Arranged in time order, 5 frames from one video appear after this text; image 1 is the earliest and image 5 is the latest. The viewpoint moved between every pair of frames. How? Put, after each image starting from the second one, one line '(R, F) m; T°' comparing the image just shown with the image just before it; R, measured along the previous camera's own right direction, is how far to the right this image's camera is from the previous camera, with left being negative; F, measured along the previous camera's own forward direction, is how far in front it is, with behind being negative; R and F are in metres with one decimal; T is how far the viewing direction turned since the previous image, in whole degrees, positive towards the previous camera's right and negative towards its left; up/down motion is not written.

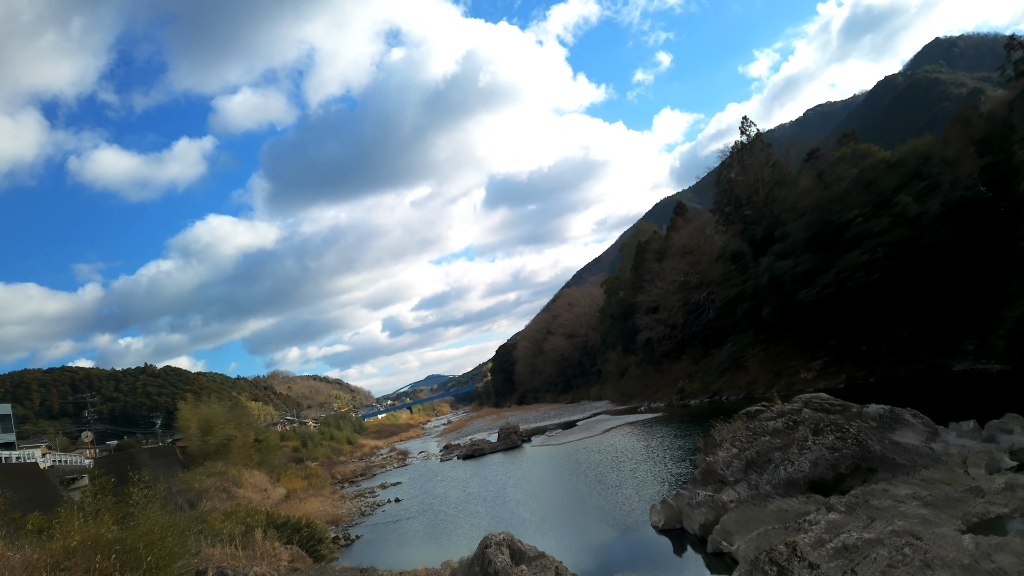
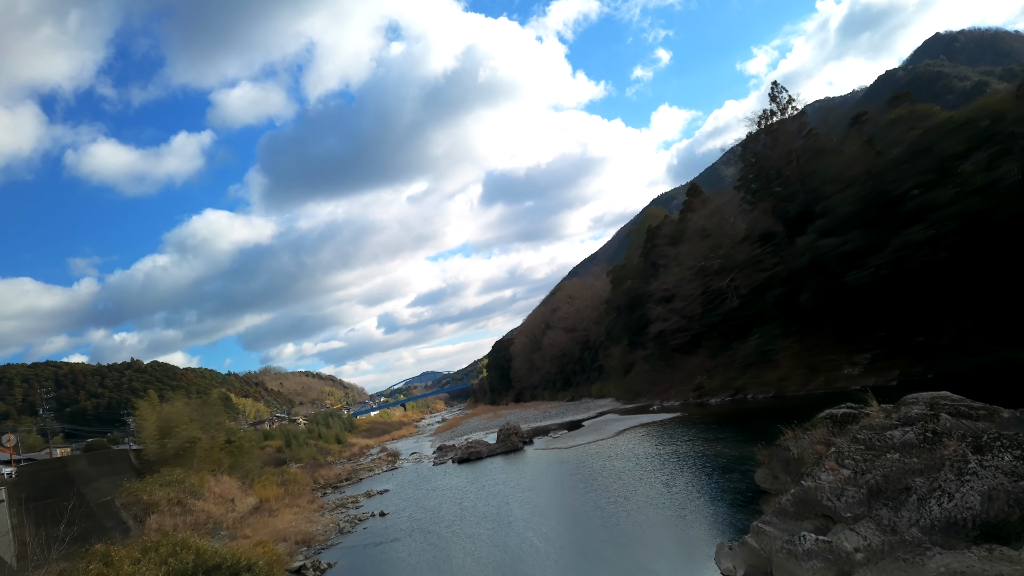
(-0.3, +3.3) m; 0°
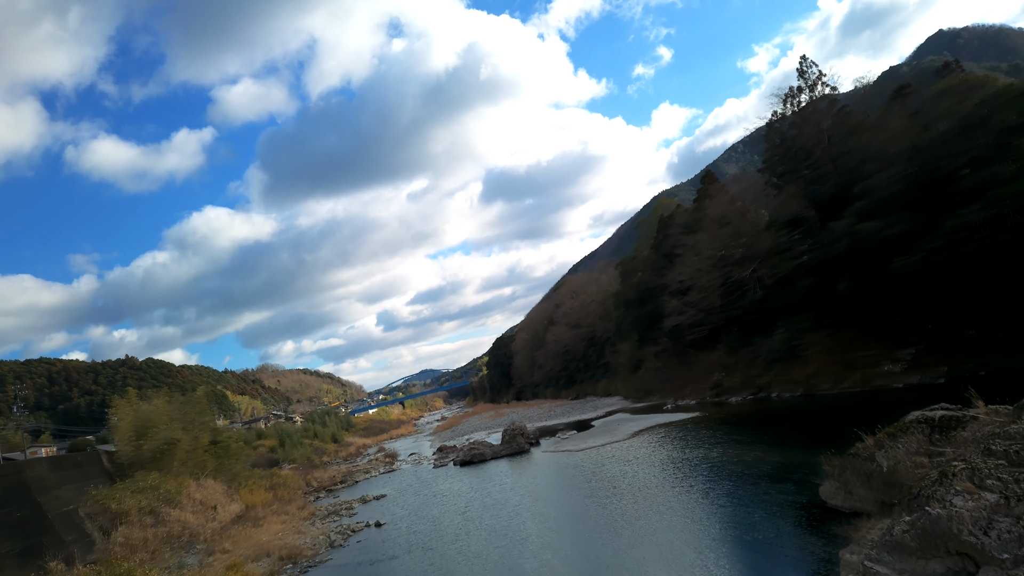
(-0.4, +2.0) m; 0°
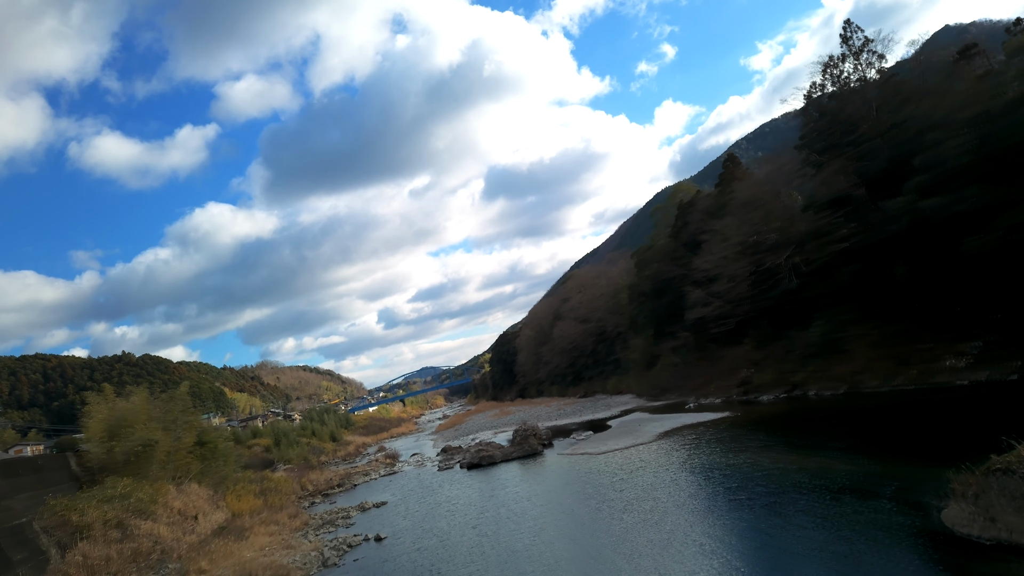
(-0.6, +2.3) m; 0°
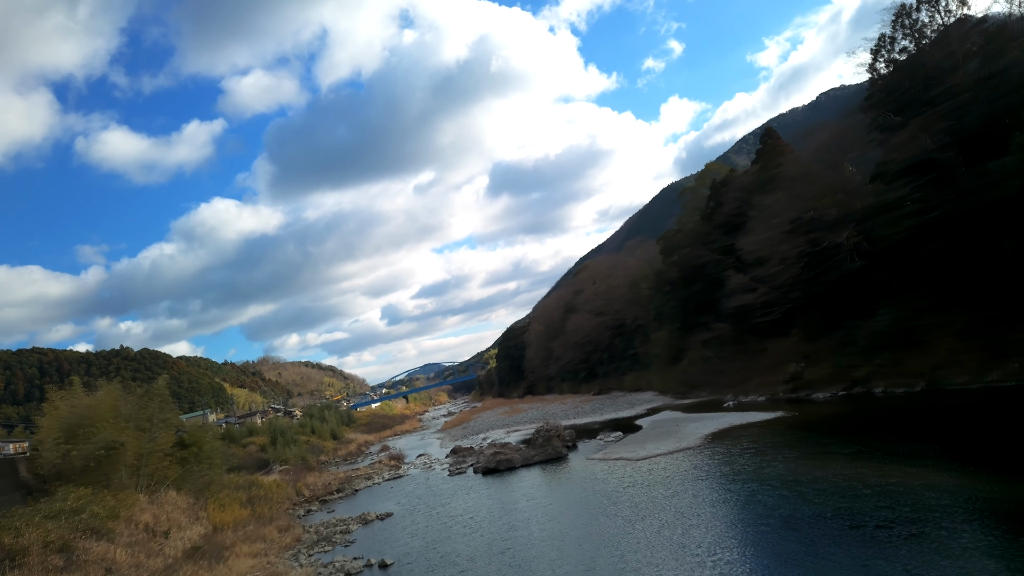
(-0.8, +3.0) m; 0°
